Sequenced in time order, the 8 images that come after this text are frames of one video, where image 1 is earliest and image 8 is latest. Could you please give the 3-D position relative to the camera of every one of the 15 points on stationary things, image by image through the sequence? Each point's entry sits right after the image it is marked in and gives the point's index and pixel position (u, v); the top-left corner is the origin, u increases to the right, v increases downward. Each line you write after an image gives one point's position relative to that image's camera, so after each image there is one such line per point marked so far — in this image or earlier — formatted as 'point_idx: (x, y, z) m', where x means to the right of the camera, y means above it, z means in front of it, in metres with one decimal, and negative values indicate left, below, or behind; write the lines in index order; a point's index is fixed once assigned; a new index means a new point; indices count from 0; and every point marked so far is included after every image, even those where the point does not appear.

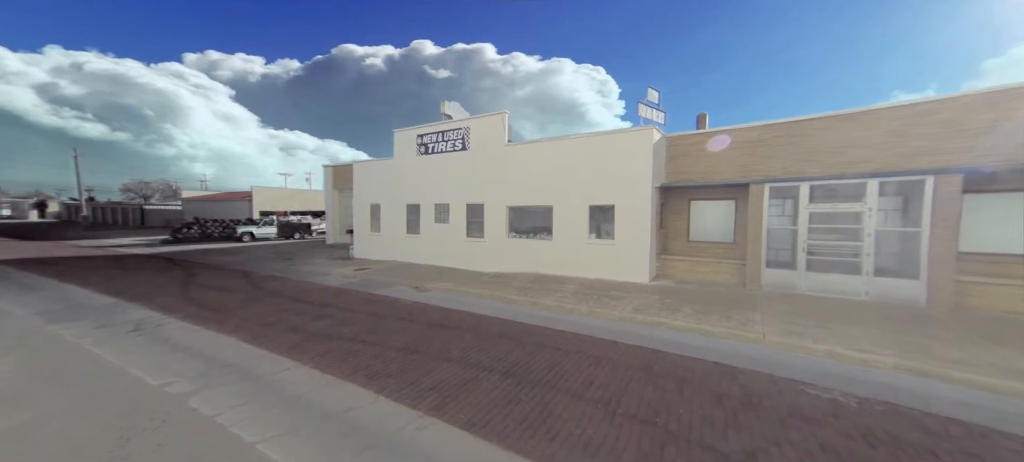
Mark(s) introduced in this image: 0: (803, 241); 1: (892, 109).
0: (+5.5, -0.2, +6.9) m
1: (+6.8, +2.2, +6.6) m
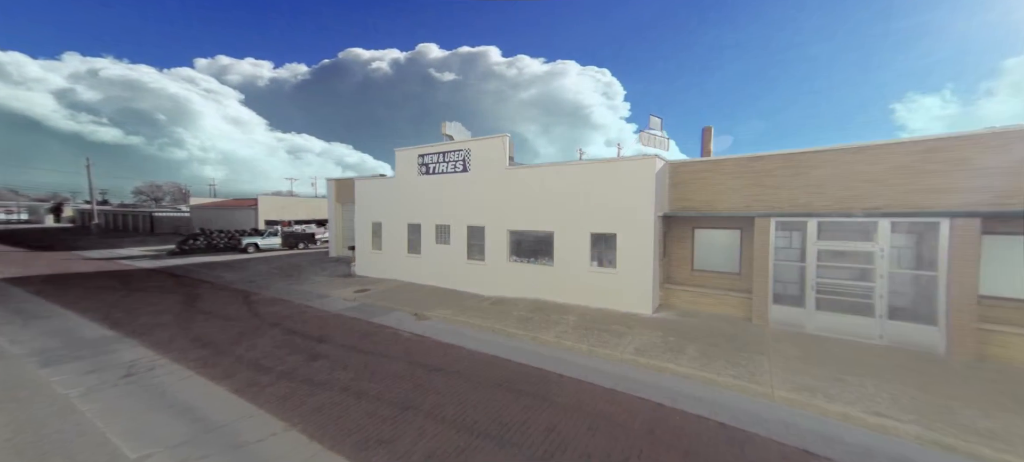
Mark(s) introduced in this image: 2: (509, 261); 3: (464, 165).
0: (+5.4, -0.9, +6.7) m
1: (+6.7, +1.5, +6.3) m
2: (-0.1, -0.9, +10.5) m
3: (-1.5, +2.0, +11.4) m
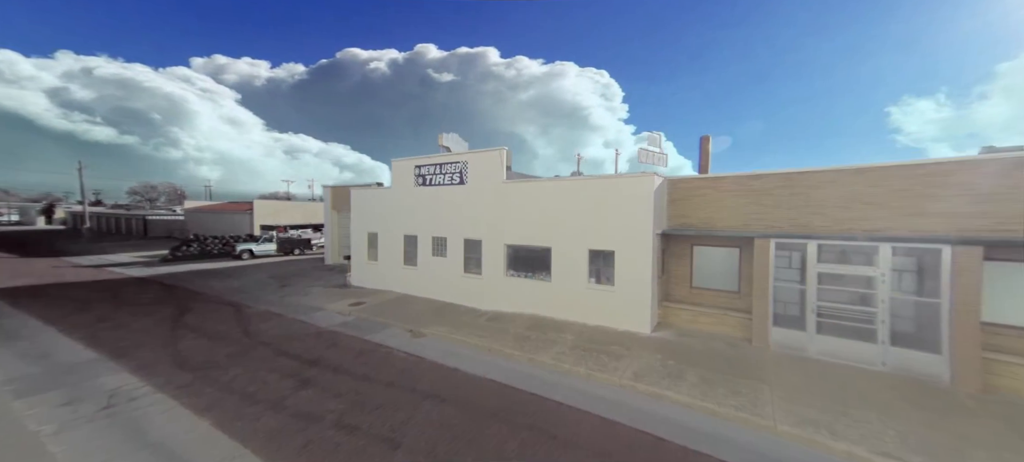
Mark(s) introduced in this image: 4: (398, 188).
0: (+5.4, -1.3, +6.6) m
1: (+6.7, +1.1, +6.2) m
2: (-0.2, -1.3, +10.4) m
3: (-1.6, +1.6, +11.2) m
4: (-3.9, +1.5, +12.7) m
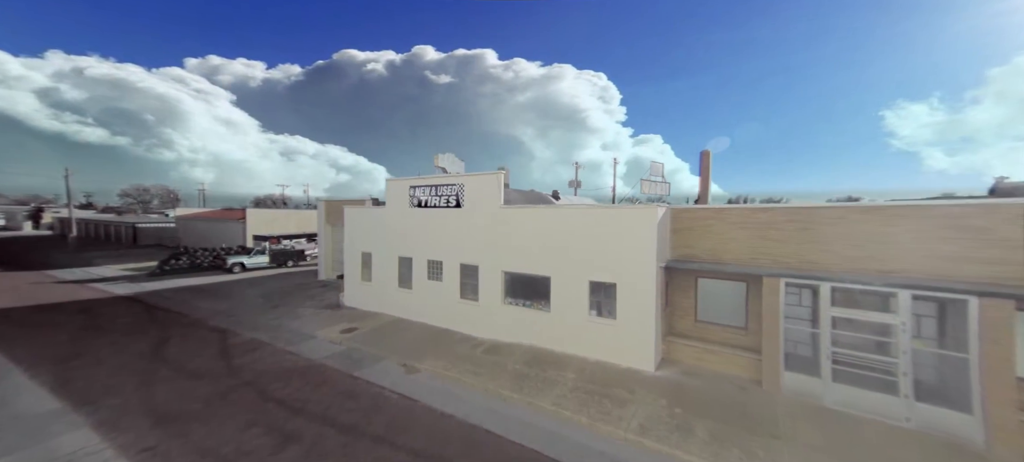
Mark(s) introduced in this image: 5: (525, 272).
0: (+5.4, -2.0, +6.2) m
1: (+6.7, +0.4, +5.9) m
2: (-0.2, -2.0, +10.0) m
3: (-1.6, +0.9, +10.9) m
4: (-4.0, +0.8, +12.3) m
5: (+0.3, -1.1, +9.6) m
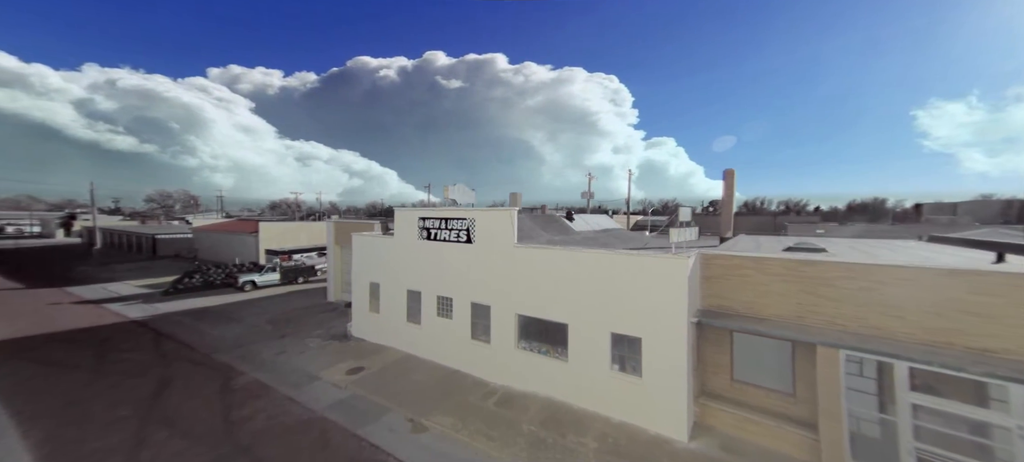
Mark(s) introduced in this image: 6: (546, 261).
0: (+5.6, -2.9, +5.3) m
1: (+6.9, -0.6, +4.9) m
2: (+0.1, -3.0, +9.3) m
3: (-1.2, -0.1, +10.2) m
4: (-3.5, -0.2, +11.8) m
5: (+0.7, -2.0, +8.9) m
6: (+0.8, -0.7, +8.8) m
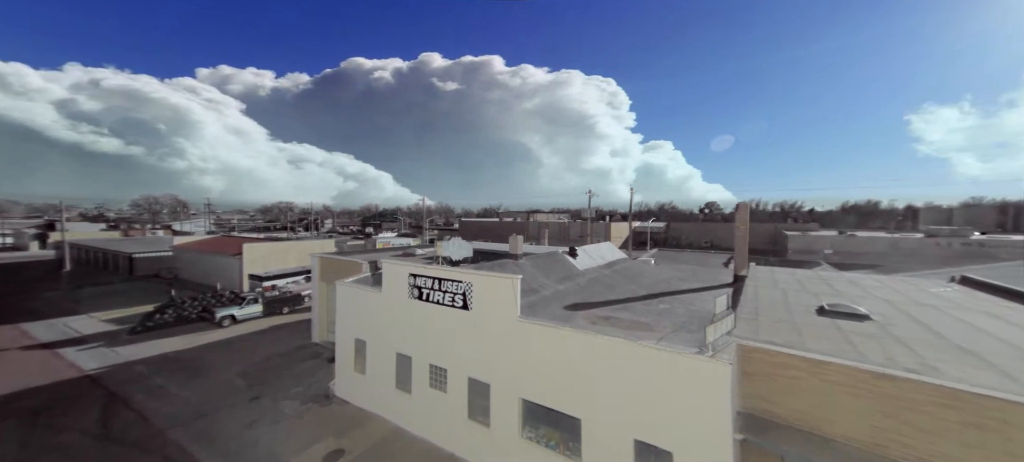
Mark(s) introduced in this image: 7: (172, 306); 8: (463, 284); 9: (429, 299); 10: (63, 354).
0: (+5.7, -4.5, +4.1) m
1: (+7.0, -2.2, +3.8) m
2: (+0.2, -4.5, +8.0) m
3: (-1.2, -1.7, +8.9) m
4: (-3.5, -1.8, +10.5) m
5: (+0.8, -3.6, +7.6) m
6: (+0.9, -2.3, +7.5) m
7: (-17.7, -3.9, +19.2) m
8: (-1.2, -1.3, +8.9) m
9: (-2.2, -1.8, +9.6) m
10: (-17.9, -5.1, +14.8) m
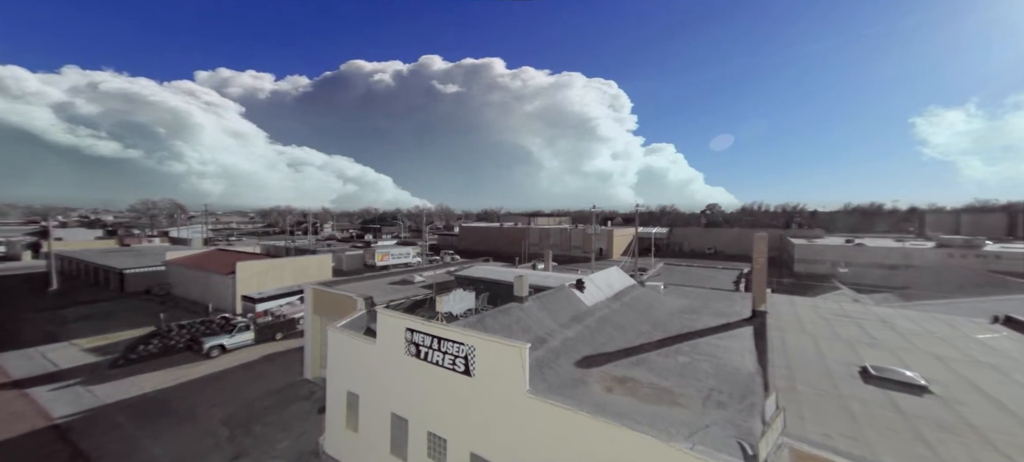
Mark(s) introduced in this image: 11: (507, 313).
0: (+5.9, -5.8, +3.2) m
1: (+7.2, -3.5, +2.8) m
2: (+0.4, -5.8, +7.1) m
3: (-1.0, -2.9, +8.0) m
4: (-3.3, -3.1, +9.5) m
5: (+0.9, -4.9, +6.7) m
6: (+1.1, -3.6, +6.5) m
7: (-17.5, -5.1, +18.2) m
8: (-1.0, -2.5, +7.9) m
9: (-2.0, -3.0, +8.7) m
10: (-17.7, -6.3, +13.9) m
11: (-0.1, -2.4, +11.0) m
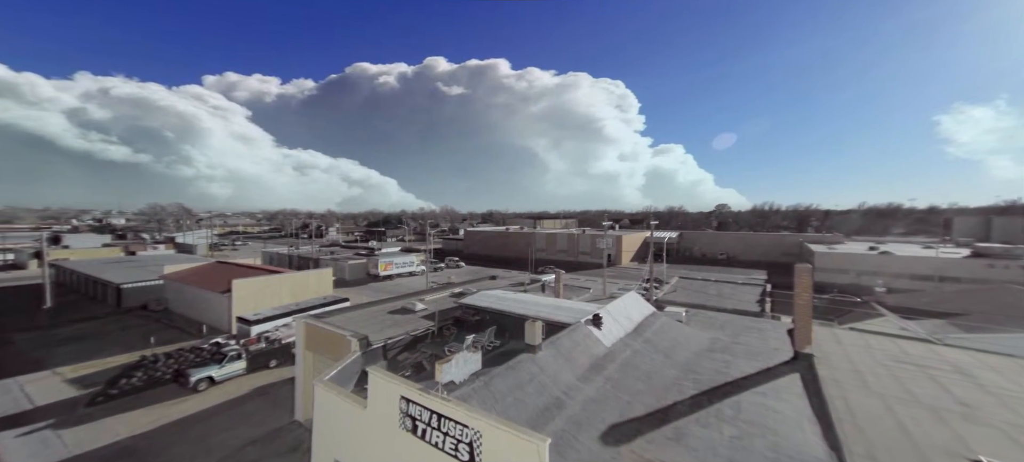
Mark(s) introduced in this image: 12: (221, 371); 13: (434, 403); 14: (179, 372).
0: (+6.0, -6.9, +1.5) m
1: (+7.3, -4.5, +1.1) m
2: (+0.6, -6.9, +5.5) m
3: (-0.7, -4.0, +6.4) m
4: (-3.0, -4.1, +8.0) m
5: (+1.2, -6.0, +5.1) m
6: (+1.3, -4.6, +5.0) m
7: (-17.0, -6.2, +17.0) m
8: (-0.7, -3.6, +6.4) m
9: (-1.7, -4.1, +7.1) m
10: (-17.3, -7.4, +12.7) m
11: (+0.2, -3.5, +9.4) m
12: (-13.7, -6.5, +17.3) m
13: (-1.5, -3.4, +6.9) m
14: (-15.4, -6.4, +17.0) m
